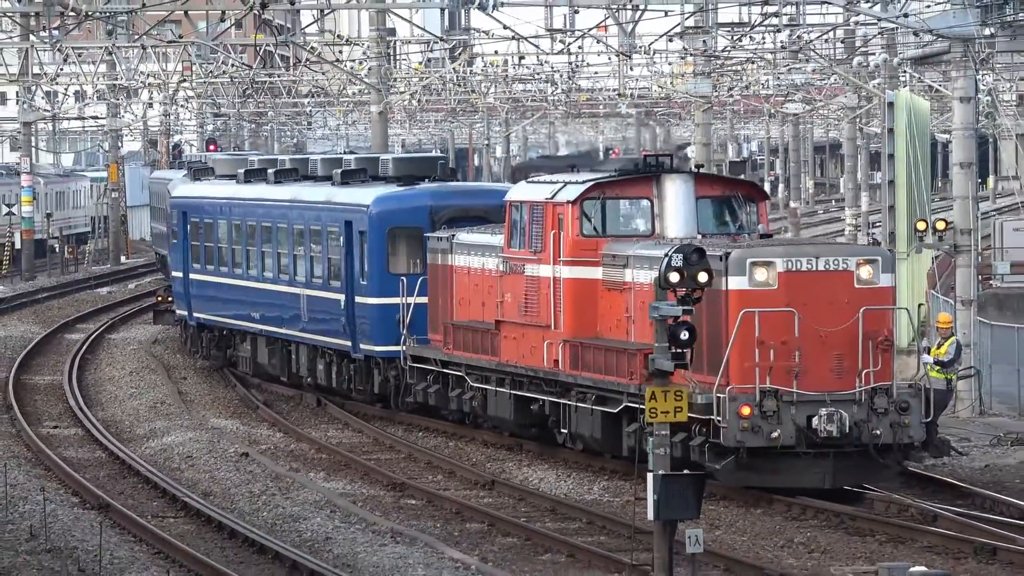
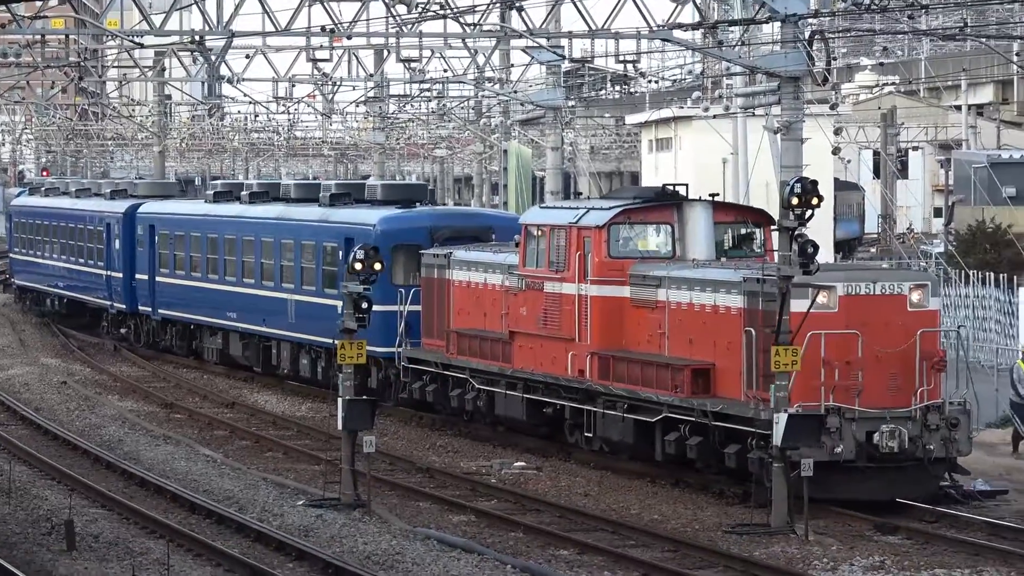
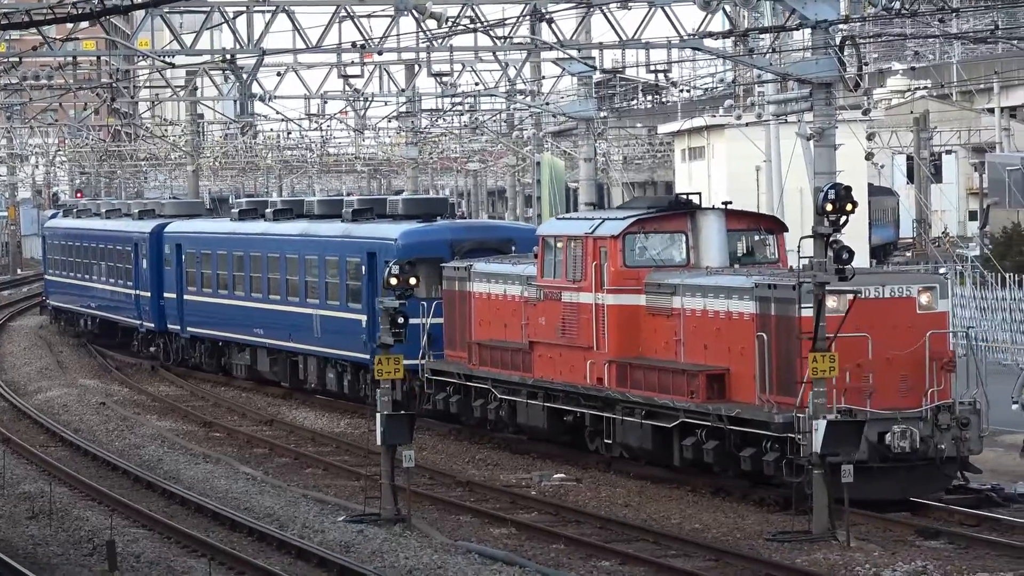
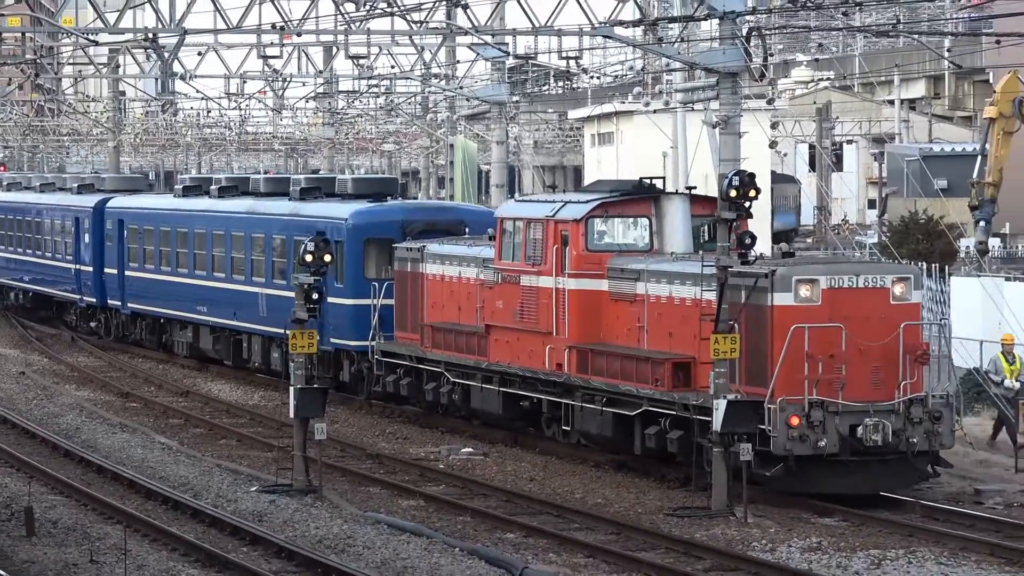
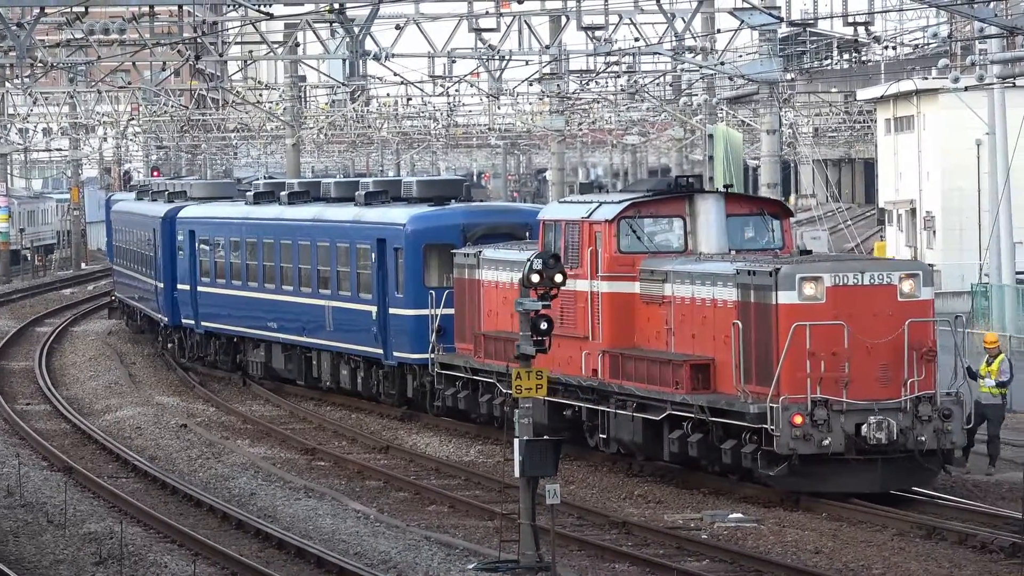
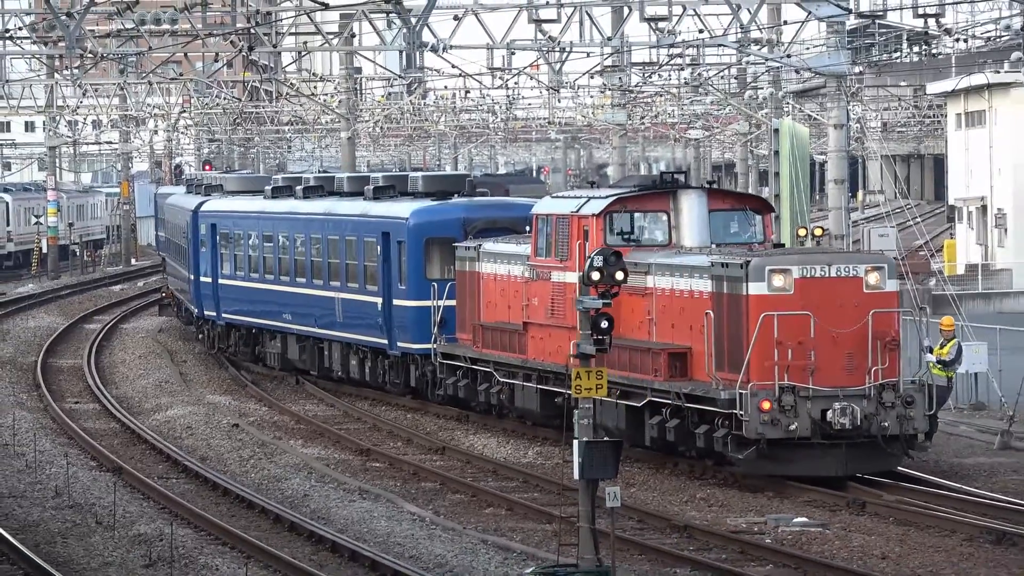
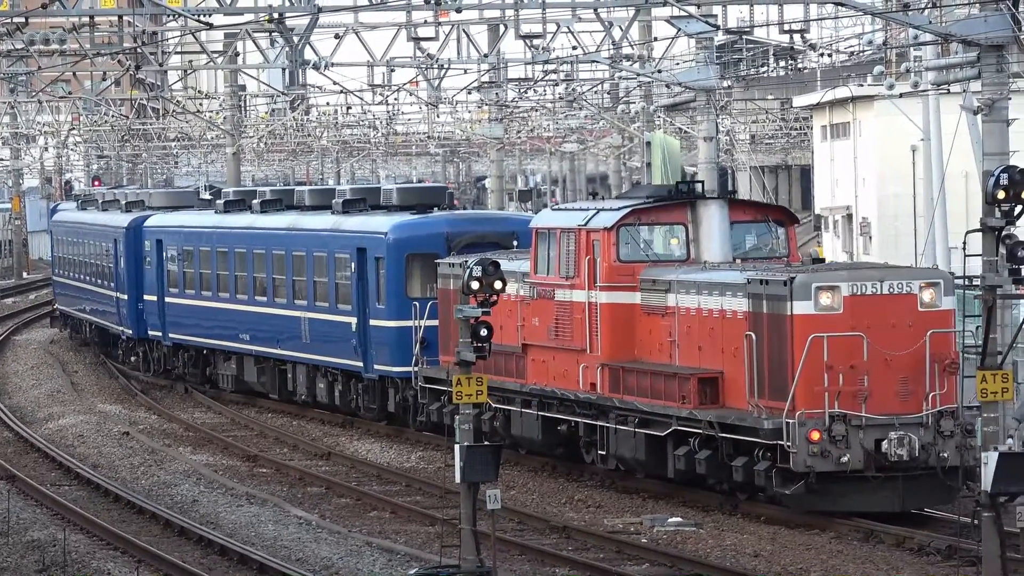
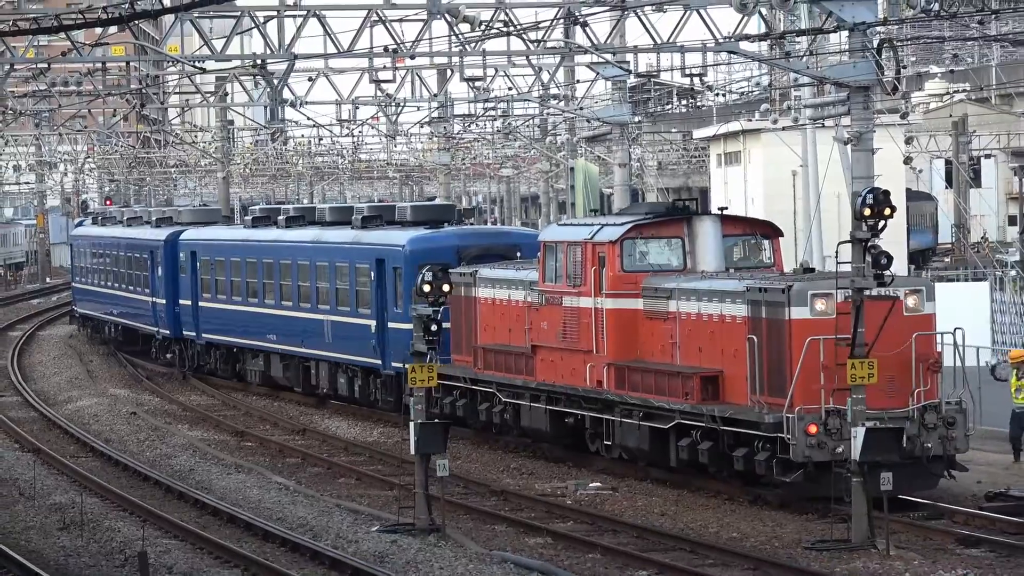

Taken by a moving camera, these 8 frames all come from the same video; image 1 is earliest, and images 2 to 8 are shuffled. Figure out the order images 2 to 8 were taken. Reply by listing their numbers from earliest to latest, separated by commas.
6, 5, 7, 8, 3, 2, 4
